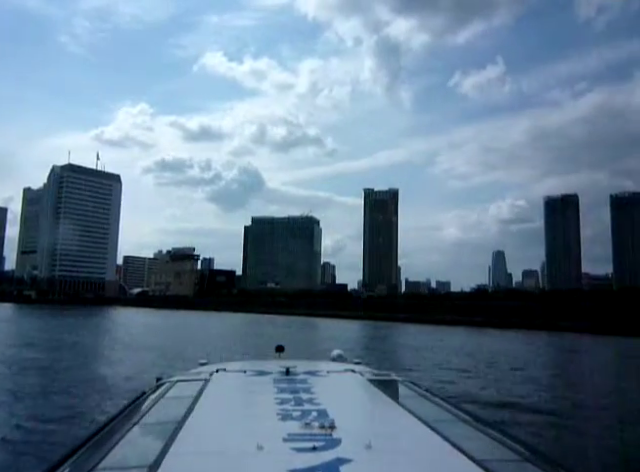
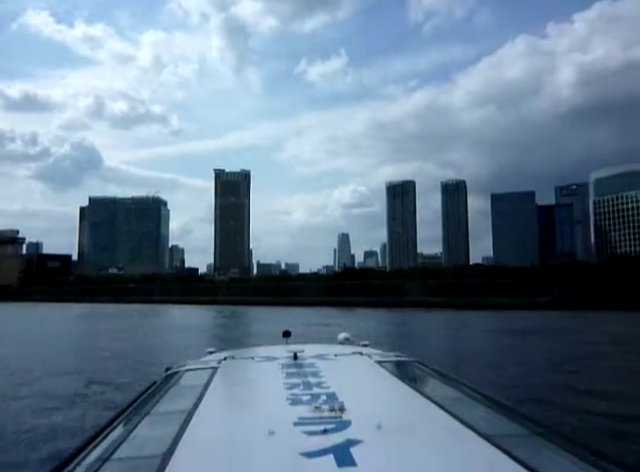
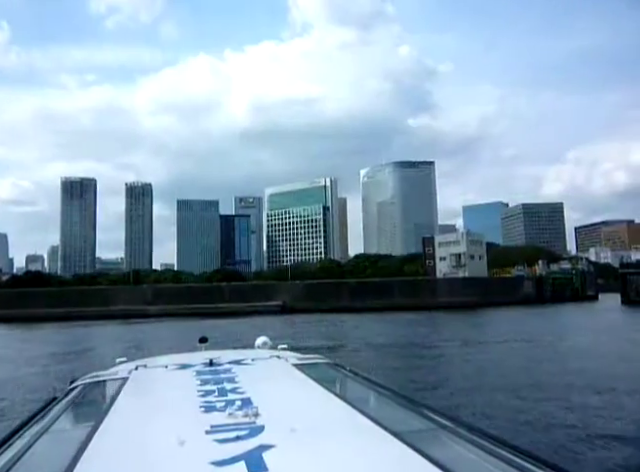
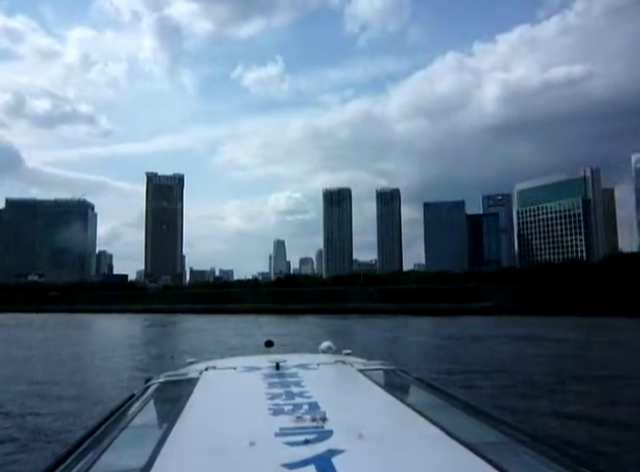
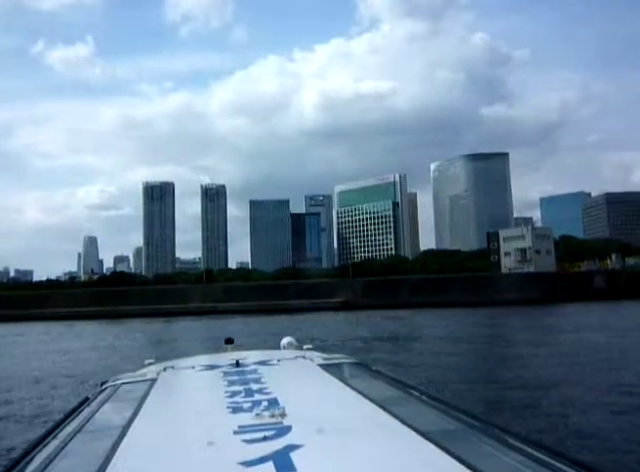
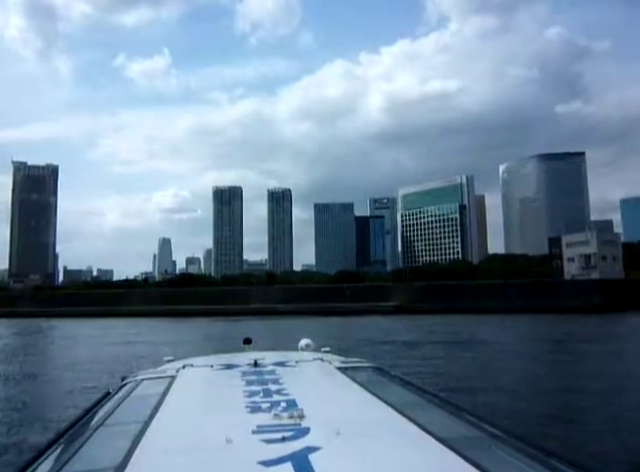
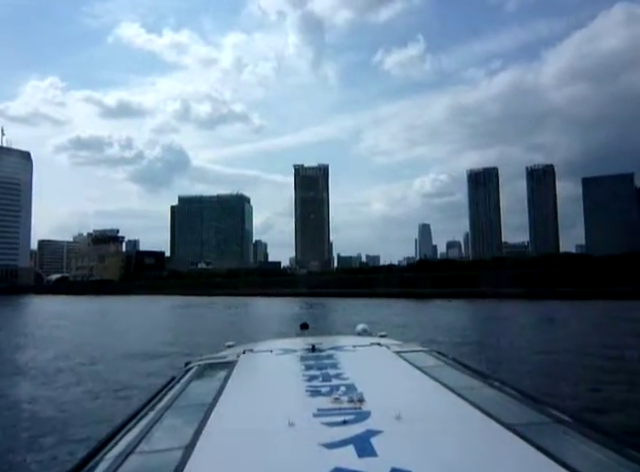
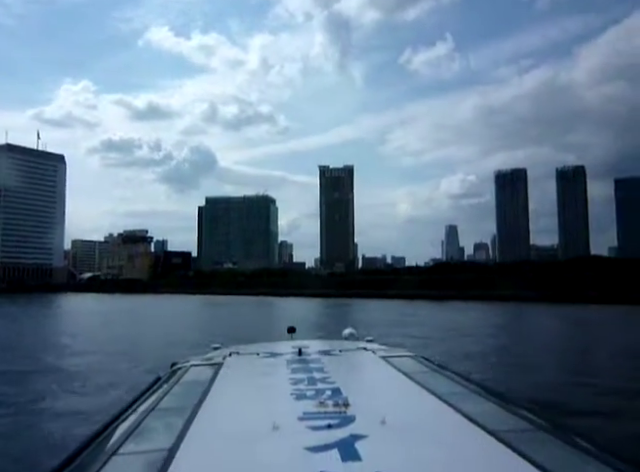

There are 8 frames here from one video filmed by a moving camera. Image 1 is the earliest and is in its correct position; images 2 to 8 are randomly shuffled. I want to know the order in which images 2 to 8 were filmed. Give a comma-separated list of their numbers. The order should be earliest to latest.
8, 7, 2, 4, 6, 5, 3
